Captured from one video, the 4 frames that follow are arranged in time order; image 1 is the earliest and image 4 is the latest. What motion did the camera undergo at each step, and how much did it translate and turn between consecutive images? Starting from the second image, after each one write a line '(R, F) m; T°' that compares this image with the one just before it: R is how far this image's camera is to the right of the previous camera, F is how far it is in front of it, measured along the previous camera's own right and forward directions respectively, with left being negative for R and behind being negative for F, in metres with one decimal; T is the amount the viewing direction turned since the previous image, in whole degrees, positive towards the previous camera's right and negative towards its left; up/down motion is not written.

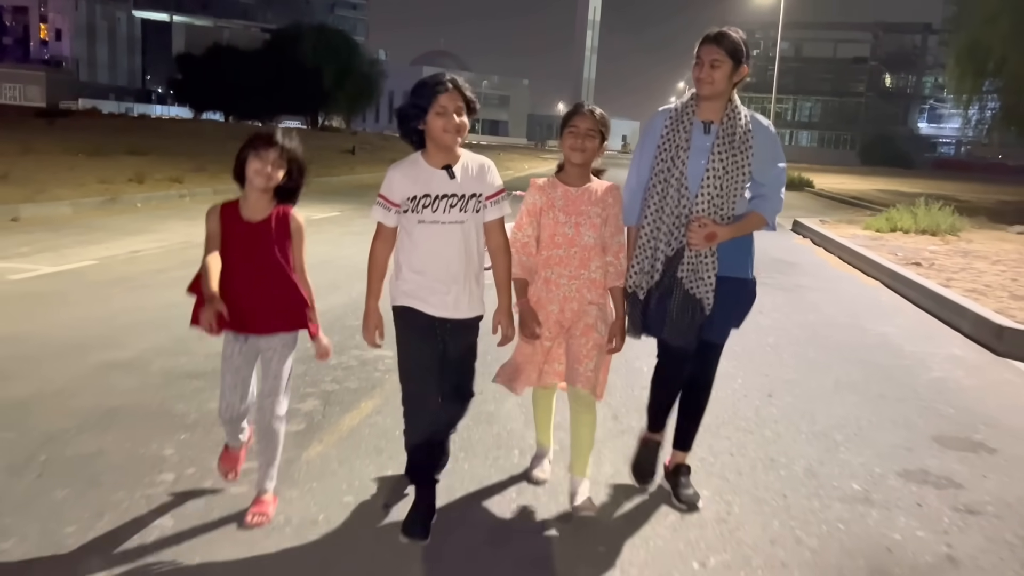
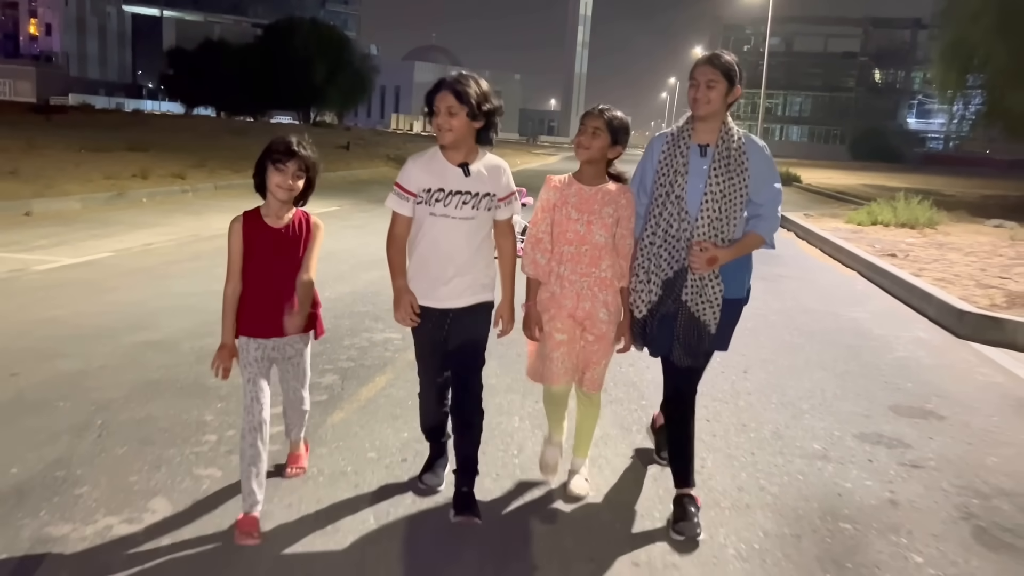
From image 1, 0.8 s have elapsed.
(0.0, -0.5) m; +1°
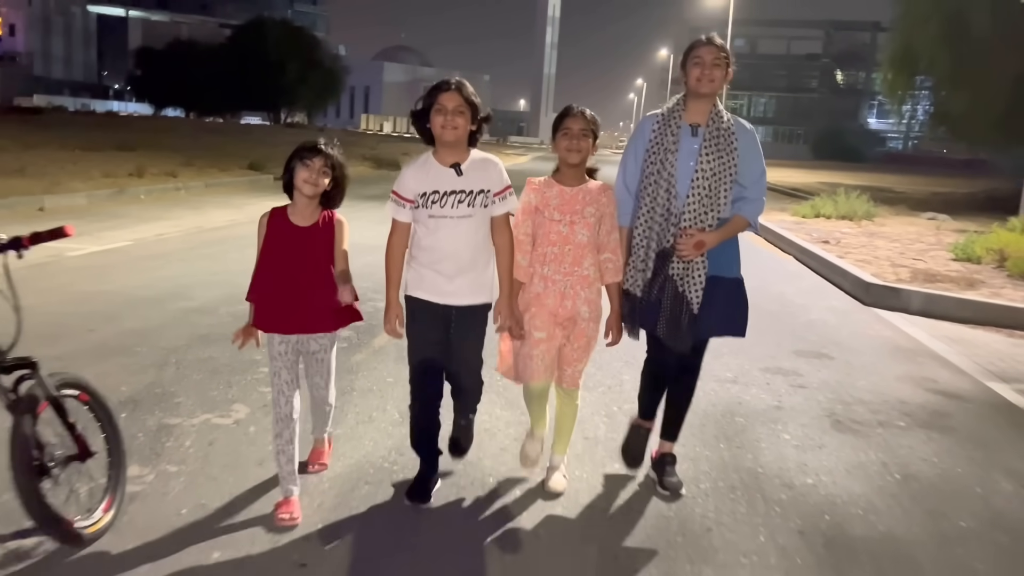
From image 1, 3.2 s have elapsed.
(-0.1, -1.3) m; +2°
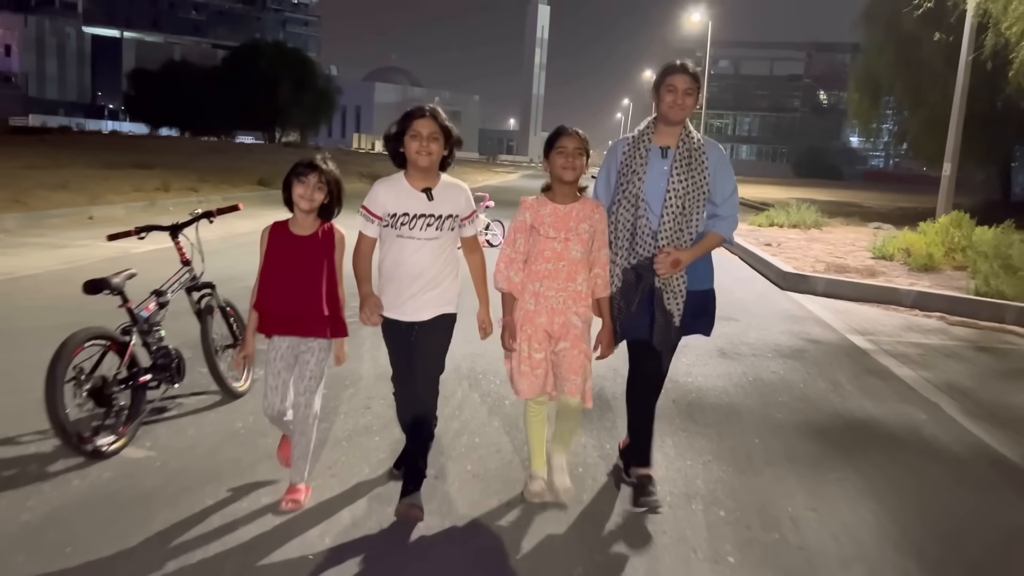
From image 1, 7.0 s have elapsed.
(+0.1, -2.2) m; +1°
